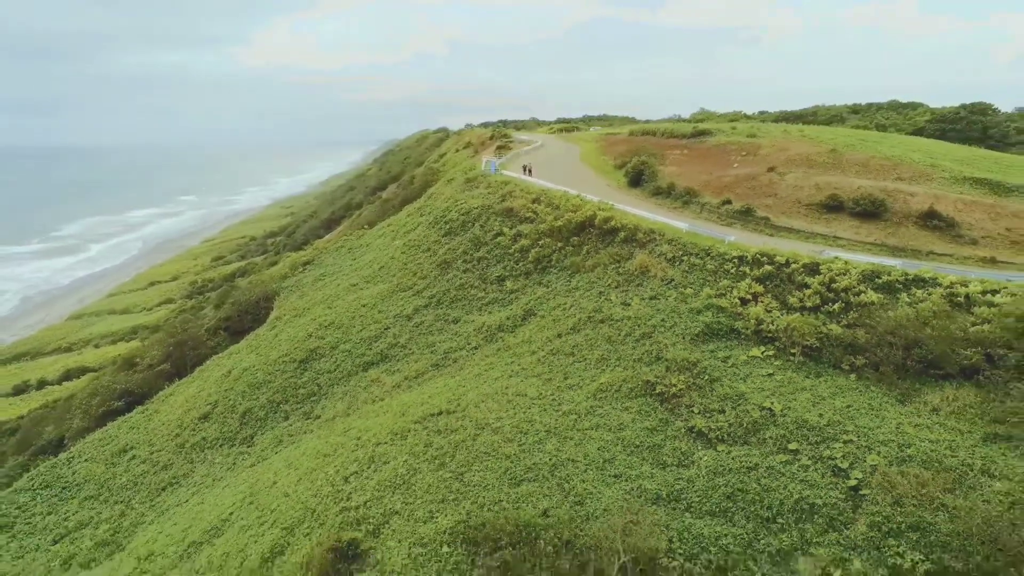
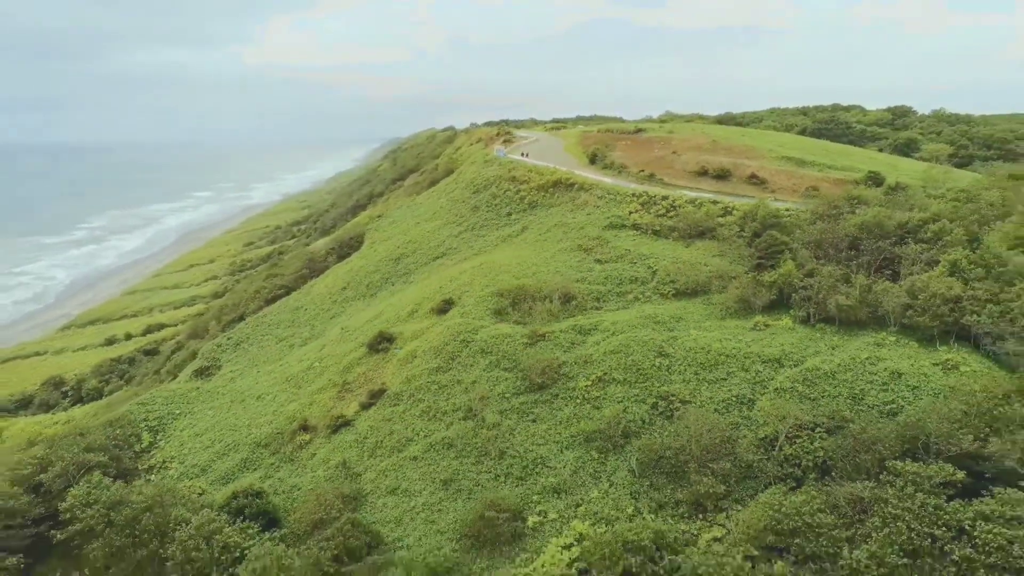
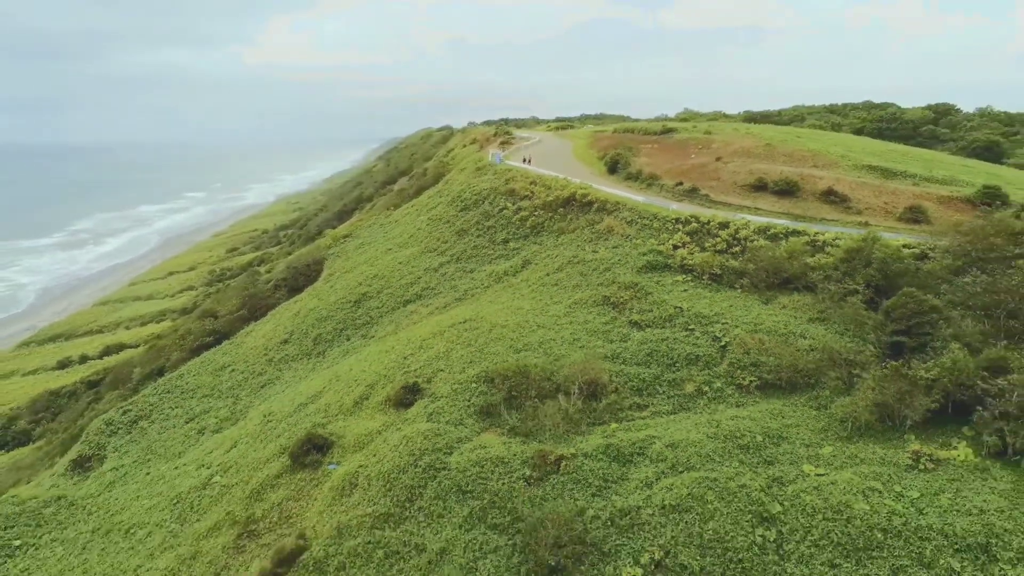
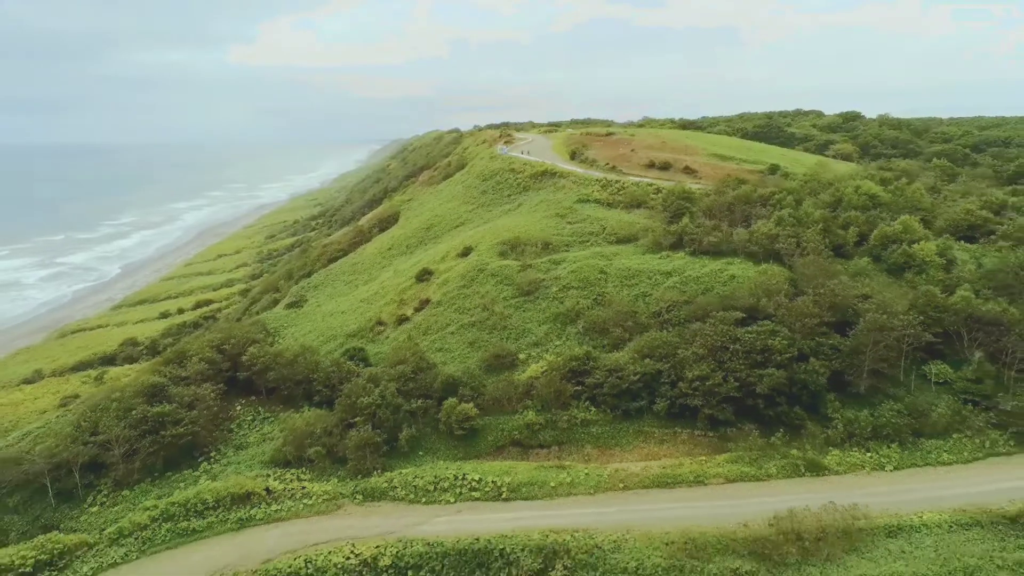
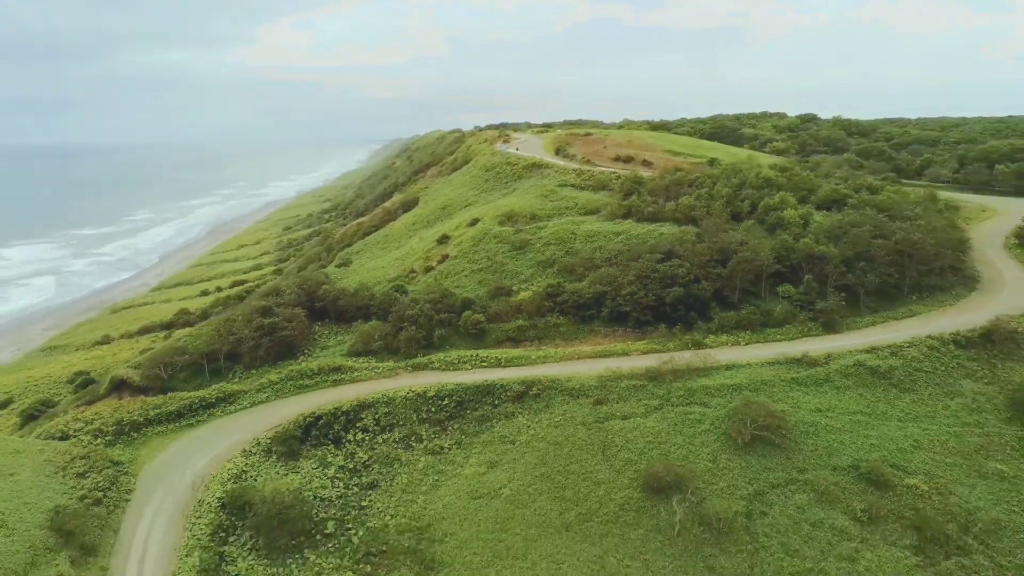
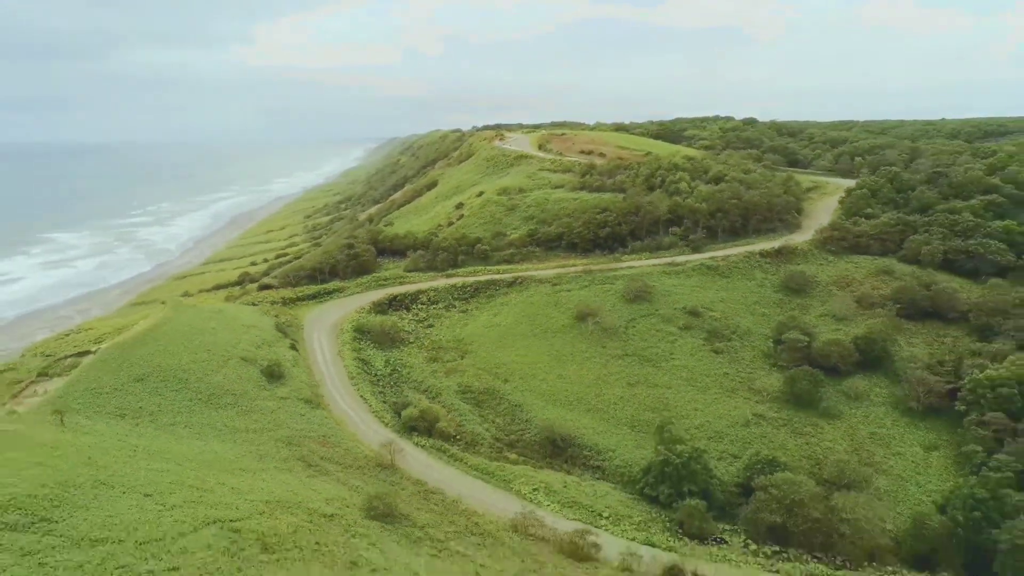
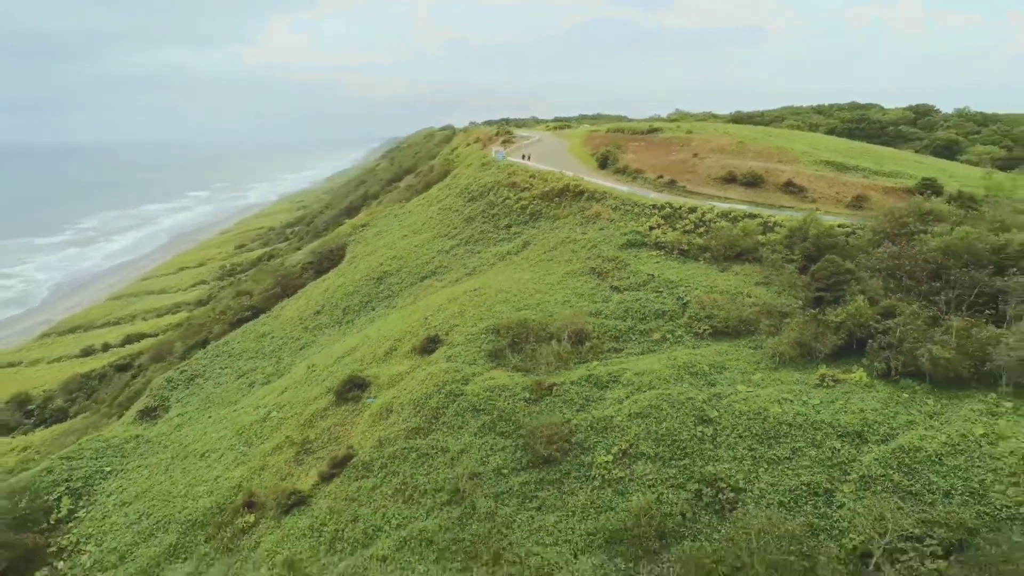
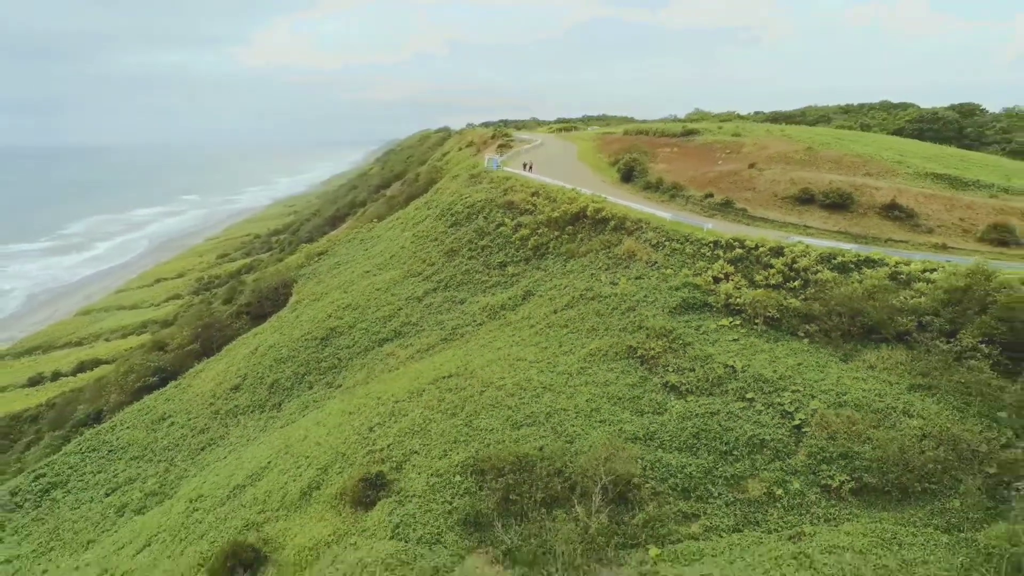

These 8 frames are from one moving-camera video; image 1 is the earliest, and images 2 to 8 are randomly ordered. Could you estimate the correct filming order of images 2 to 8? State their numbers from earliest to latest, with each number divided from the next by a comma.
8, 3, 7, 2, 4, 5, 6
